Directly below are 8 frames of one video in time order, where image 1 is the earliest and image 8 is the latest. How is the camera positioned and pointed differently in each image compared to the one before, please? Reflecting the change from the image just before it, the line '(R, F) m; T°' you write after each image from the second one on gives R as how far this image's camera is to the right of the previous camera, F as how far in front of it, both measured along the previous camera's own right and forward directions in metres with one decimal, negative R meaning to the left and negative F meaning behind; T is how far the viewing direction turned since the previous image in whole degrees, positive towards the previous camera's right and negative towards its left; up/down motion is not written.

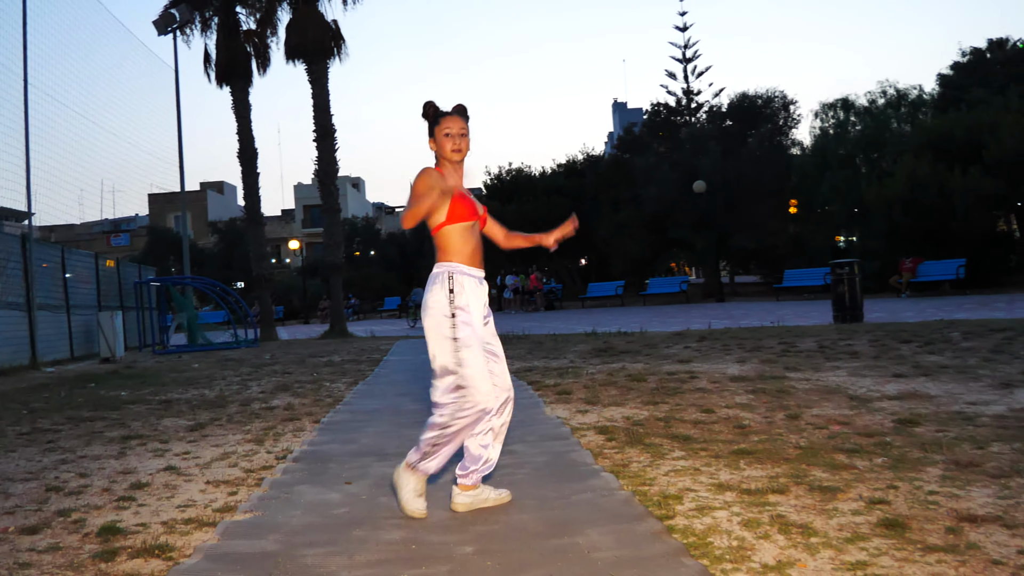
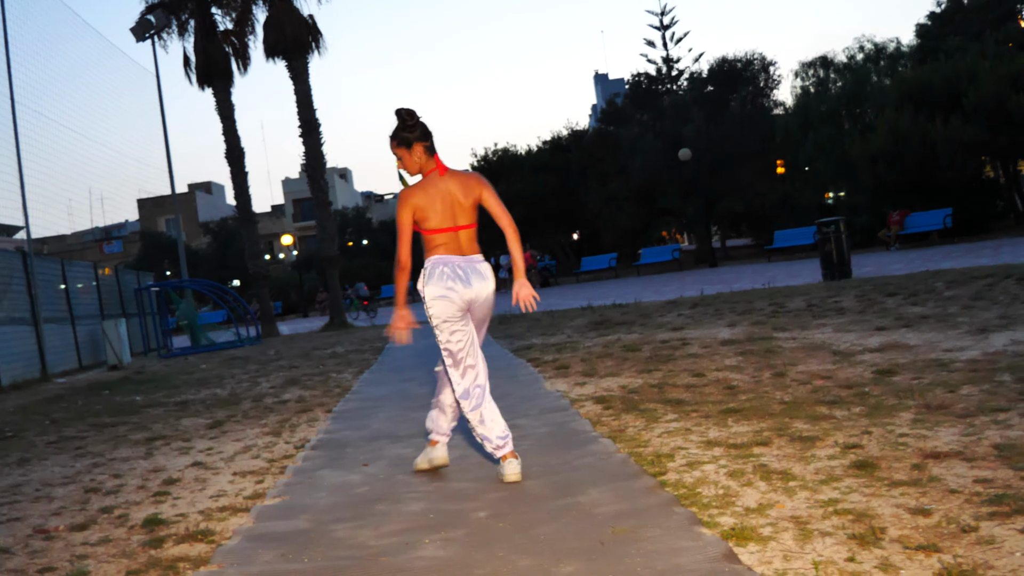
(0.0, -0.4) m; 0°
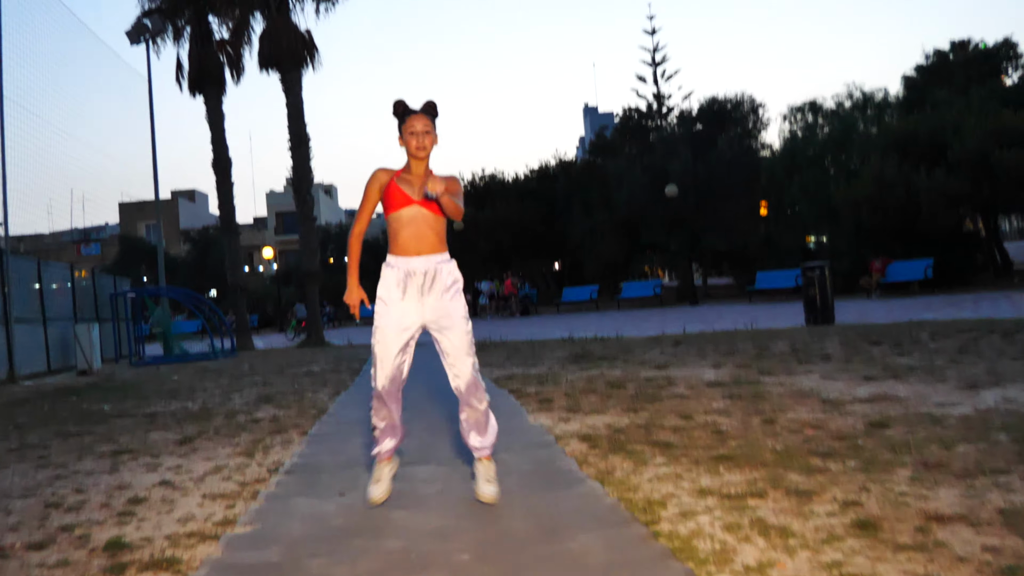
(-0.1, +0.2) m; +1°
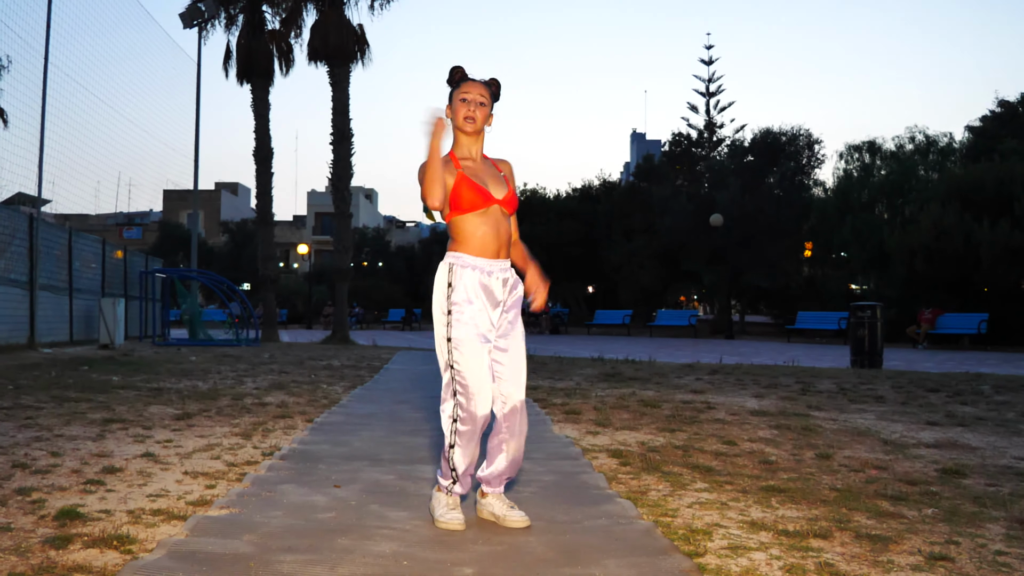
(0.0, +0.7) m; -2°
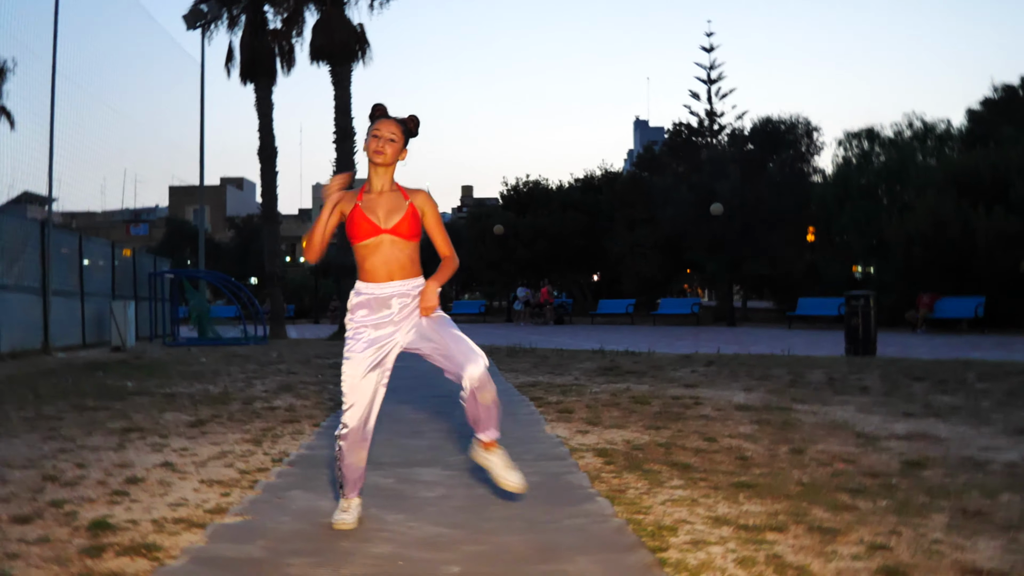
(+0.1, -0.4) m; 0°
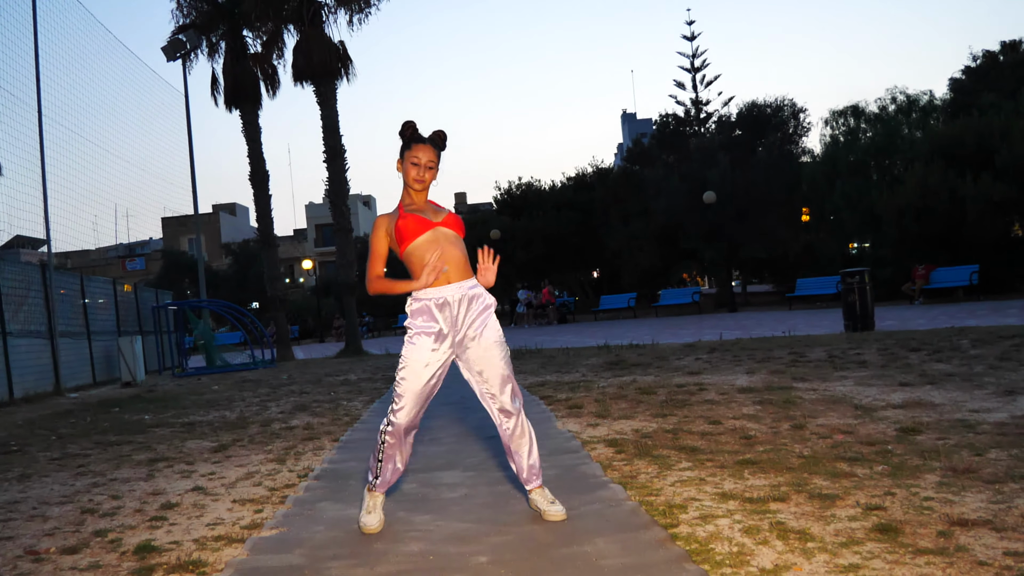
(0.0, -0.3) m; 0°
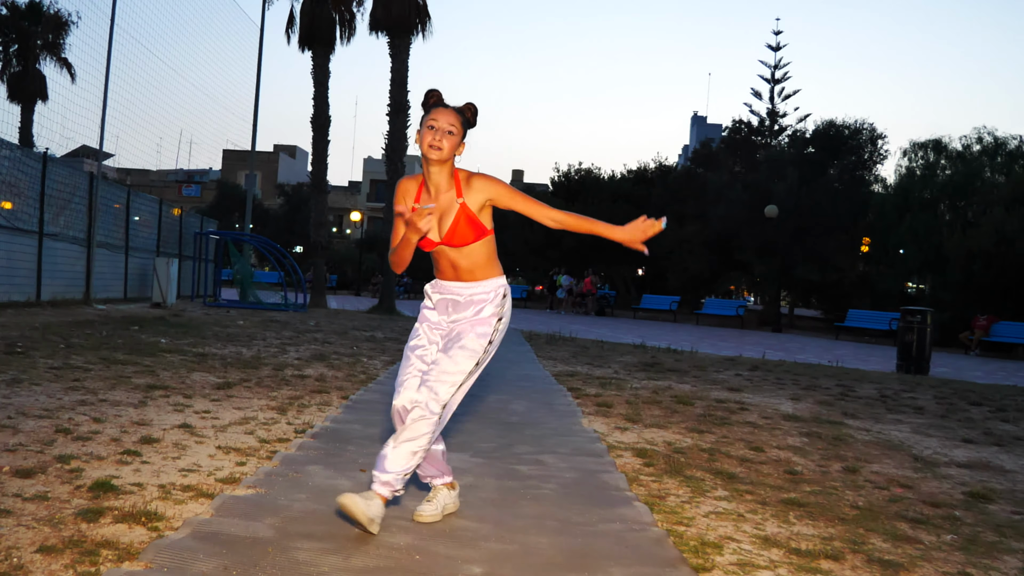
(0.0, +0.7) m; -2°
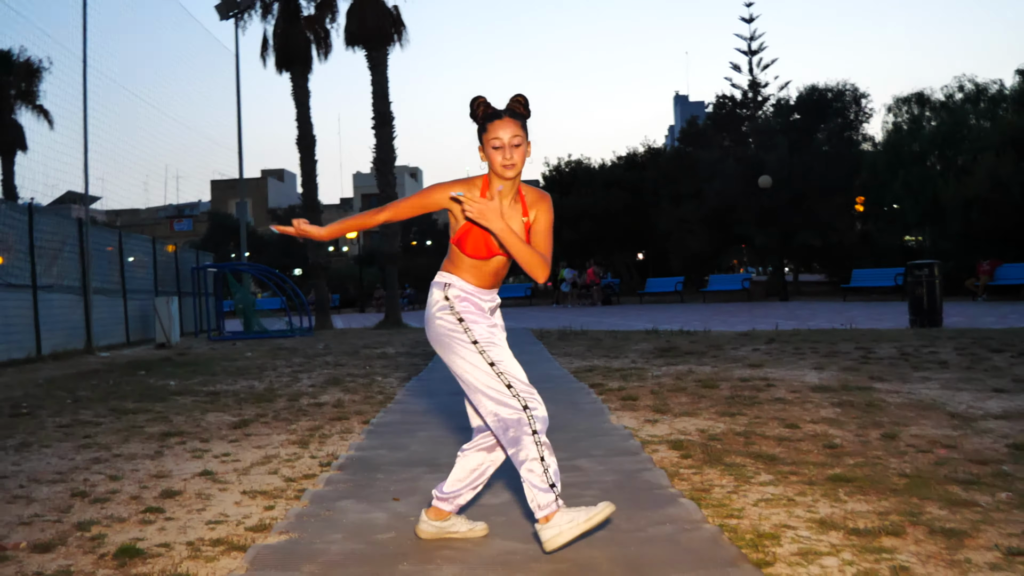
(-0.1, +0.1) m; 0°
